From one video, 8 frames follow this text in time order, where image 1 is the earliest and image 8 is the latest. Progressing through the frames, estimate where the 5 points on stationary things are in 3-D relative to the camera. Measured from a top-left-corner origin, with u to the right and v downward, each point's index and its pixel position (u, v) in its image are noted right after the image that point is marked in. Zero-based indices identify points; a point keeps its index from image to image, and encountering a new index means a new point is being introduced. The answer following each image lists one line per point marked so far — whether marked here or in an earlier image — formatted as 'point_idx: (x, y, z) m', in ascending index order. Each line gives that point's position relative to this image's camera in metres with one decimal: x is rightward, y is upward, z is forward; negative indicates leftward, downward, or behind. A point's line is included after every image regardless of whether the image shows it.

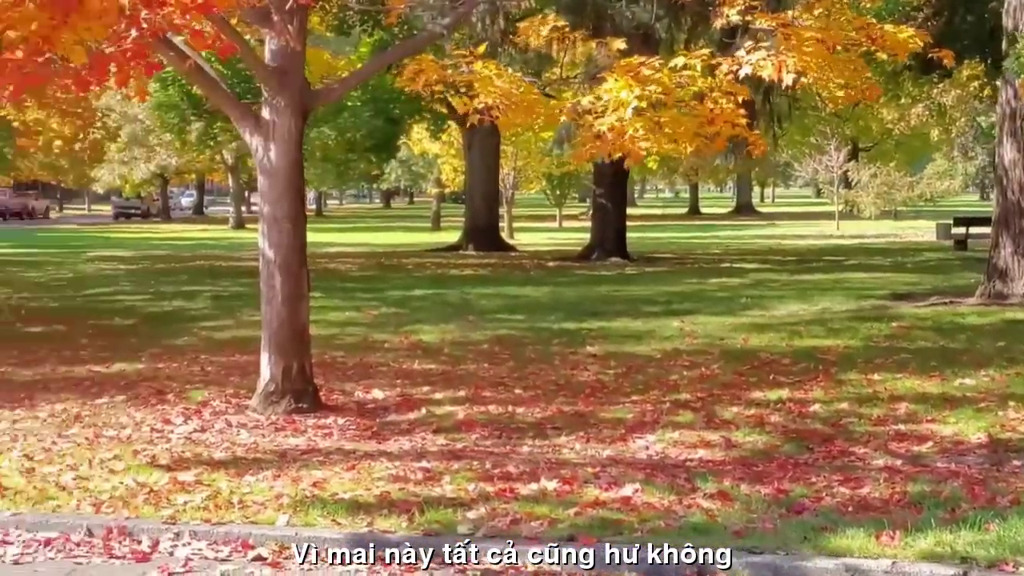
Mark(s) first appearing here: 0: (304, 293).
0: (-1.2, 0.0, +9.0) m
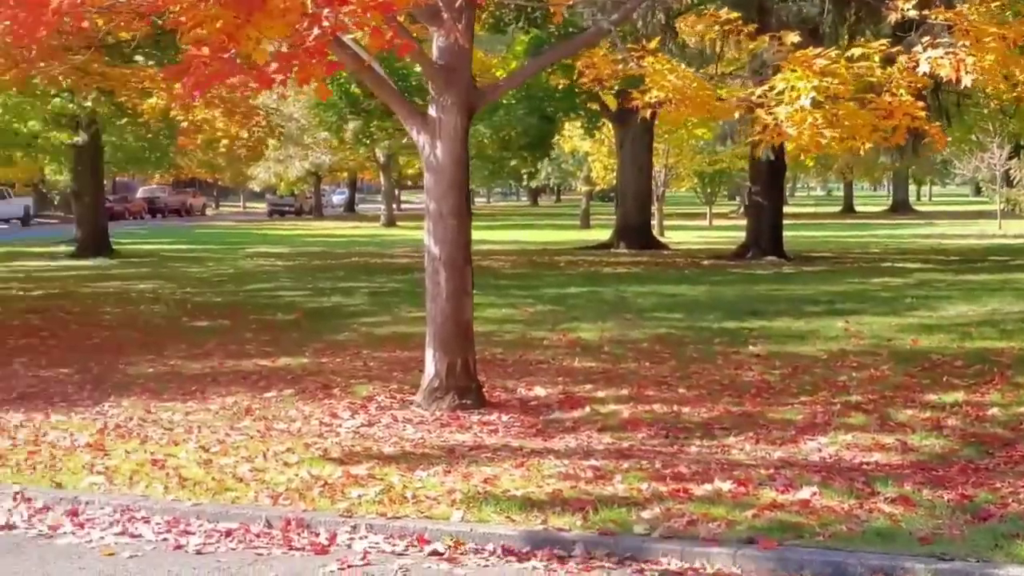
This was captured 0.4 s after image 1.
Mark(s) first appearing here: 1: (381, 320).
0: (-0.3, 0.0, +9.0) m
1: (-1.5, -0.4, +16.8) m
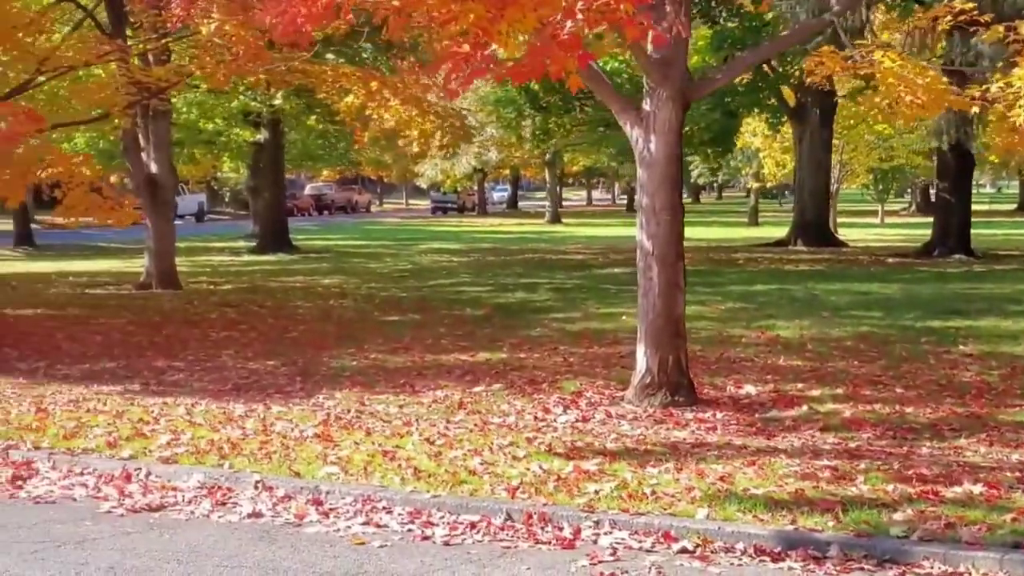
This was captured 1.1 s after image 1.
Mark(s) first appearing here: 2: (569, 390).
0: (+1.0, 0.0, +8.9) m
1: (+0.7, -0.3, +16.8) m
2: (+0.4, -0.6, +9.6) m
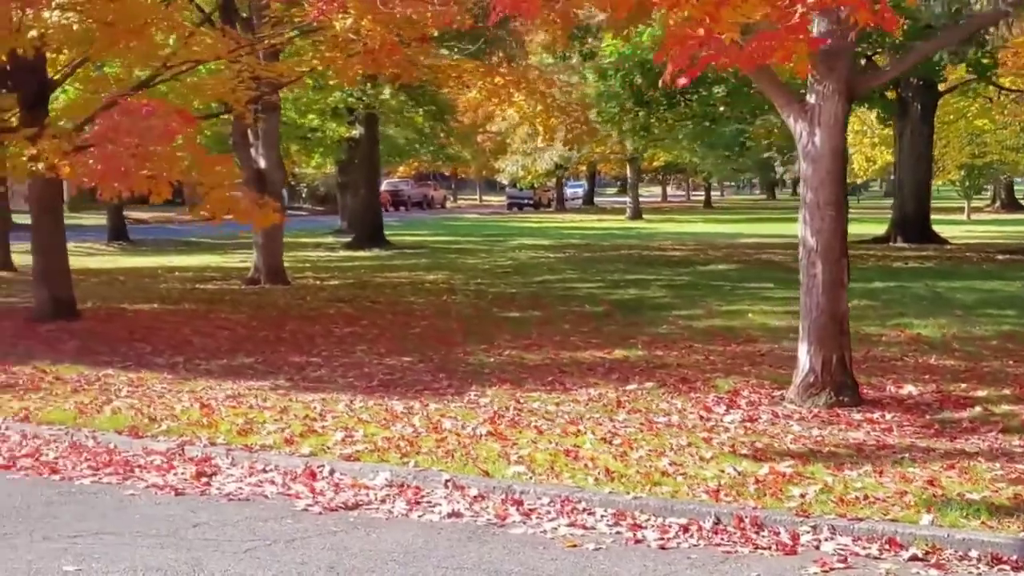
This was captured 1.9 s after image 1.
0: (+1.9, 0.0, +8.7) m
1: (+2.0, -0.3, +16.6) m
2: (+1.3, -0.6, +9.4) m
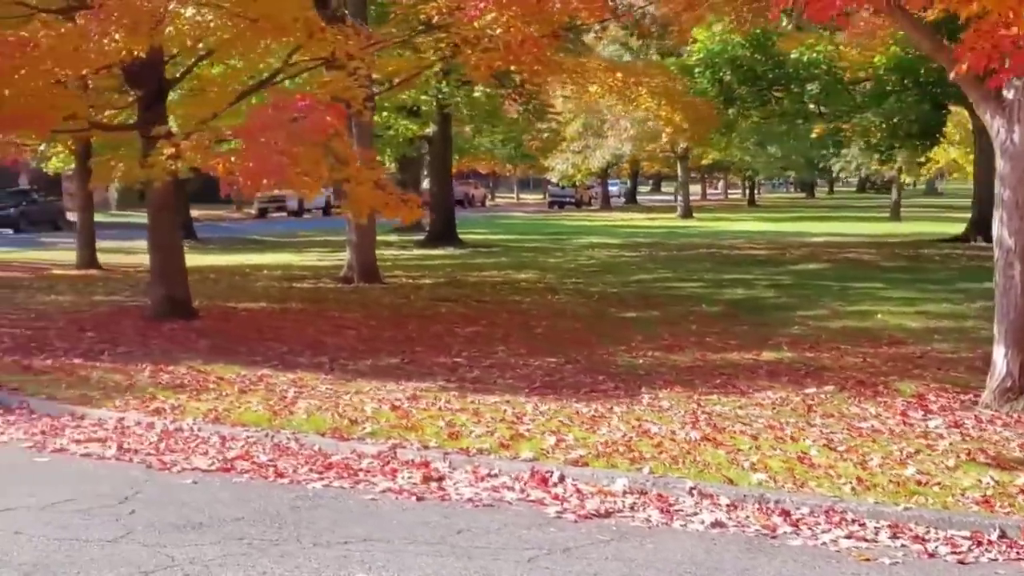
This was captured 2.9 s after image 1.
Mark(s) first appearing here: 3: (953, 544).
0: (+3.0, 0.0, +8.5) m
1: (+3.3, -0.3, +16.3) m
2: (+2.4, -0.6, +9.2) m
3: (+1.5, -0.9, +5.1) m
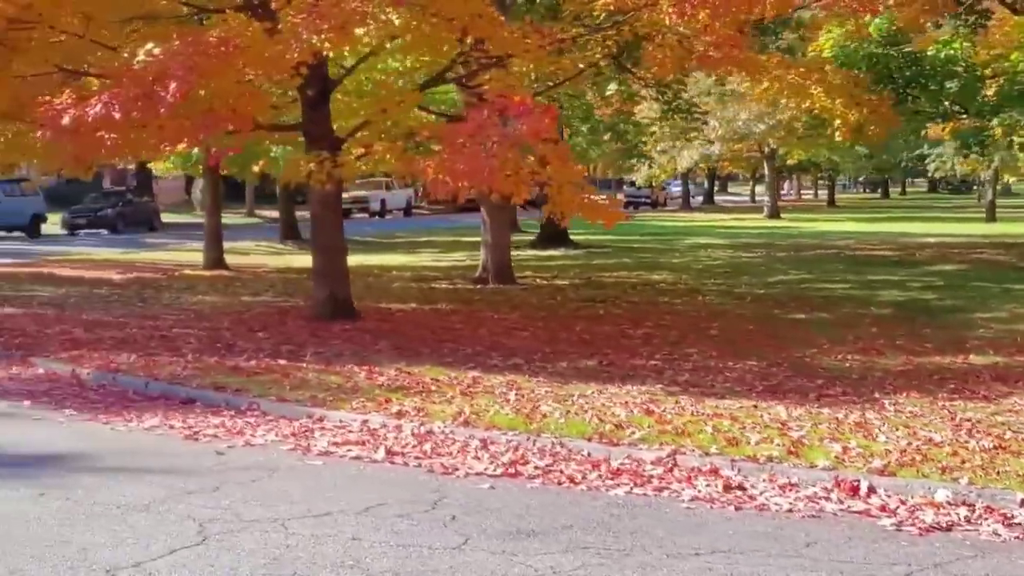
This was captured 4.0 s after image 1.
0: (+4.3, 0.0, +8.1) m
1: (+5.1, -0.3, +15.9) m
2: (+3.8, -0.7, +8.9) m
3: (+2.6, -0.9, +4.8) m
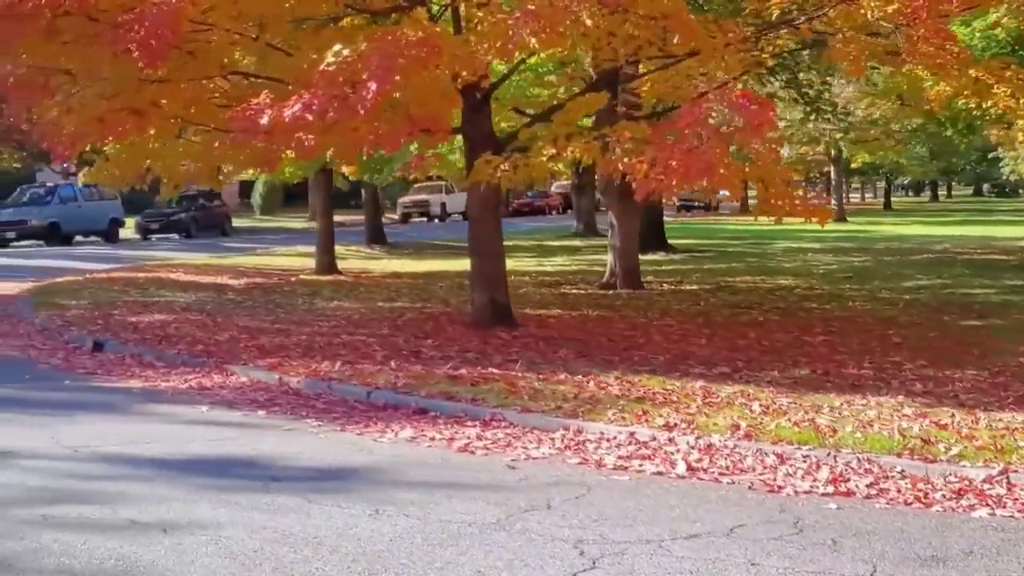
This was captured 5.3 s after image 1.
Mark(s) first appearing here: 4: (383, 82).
0: (+5.7, 0.0, +7.6) m
1: (+6.8, -0.4, +15.4) m
2: (+5.2, -0.7, +8.4) m
3: (+3.9, -0.9, +4.4) m
4: (-1.0, +1.5, +11.3) m
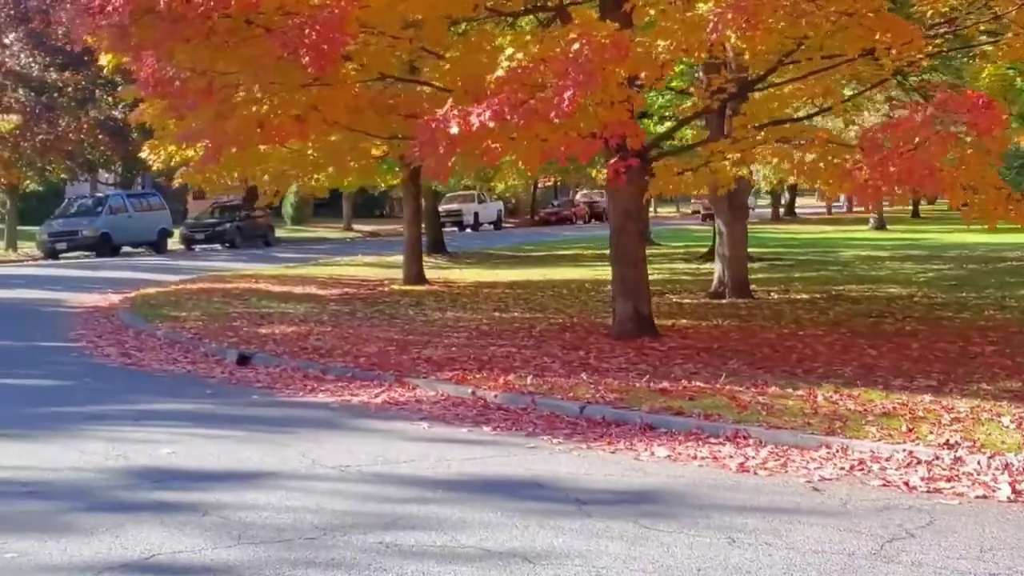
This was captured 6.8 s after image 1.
0: (+7.0, -0.1, +7.0) m
1: (+8.3, -0.4, +14.8) m
2: (+6.6, -0.7, +7.8) m
3: (+5.1, -0.9, +3.8) m
4: (+0.4, +1.4, +10.9) m
